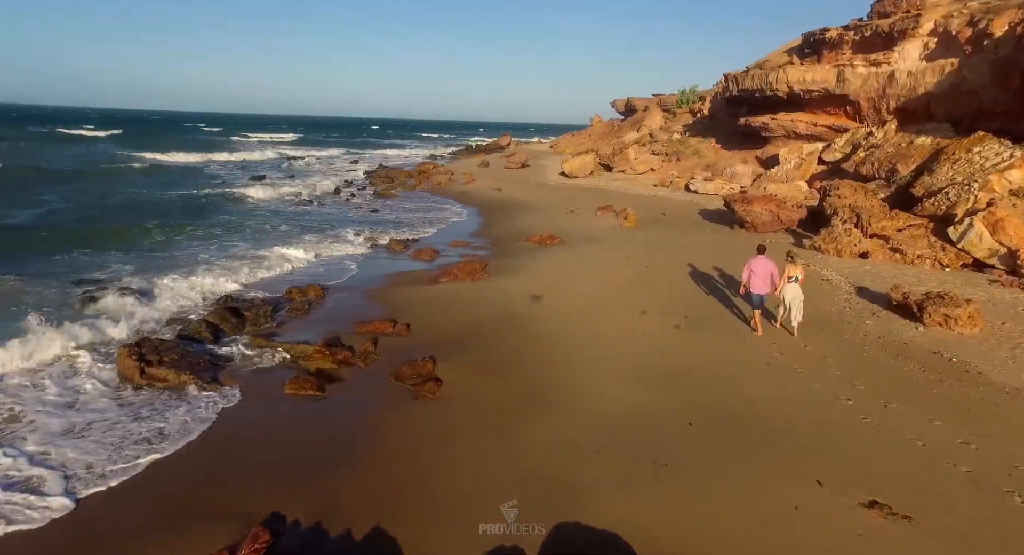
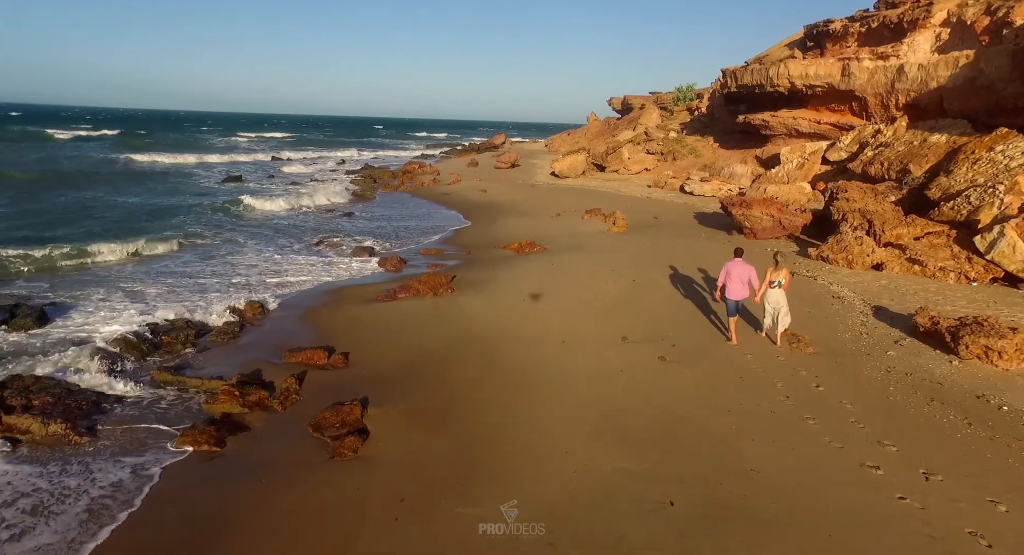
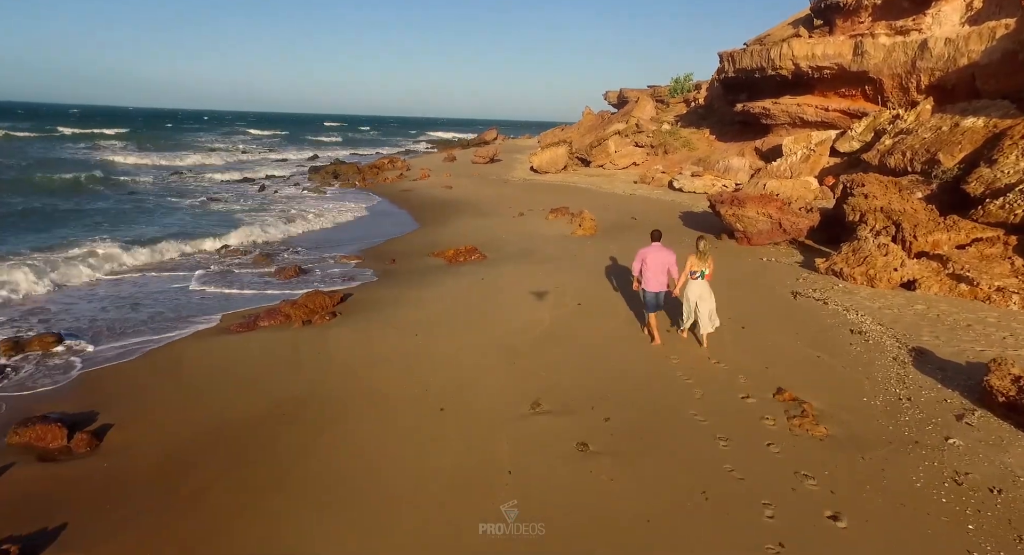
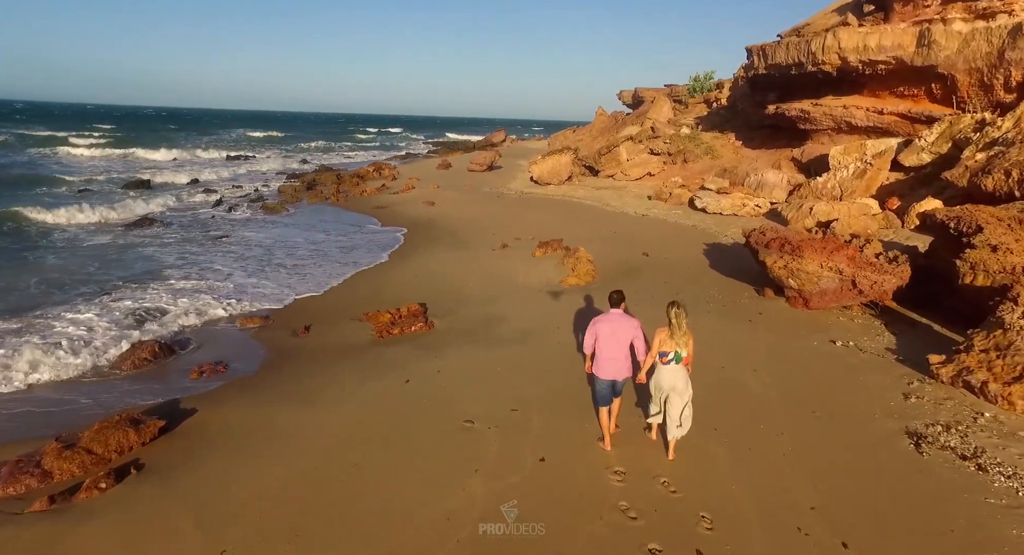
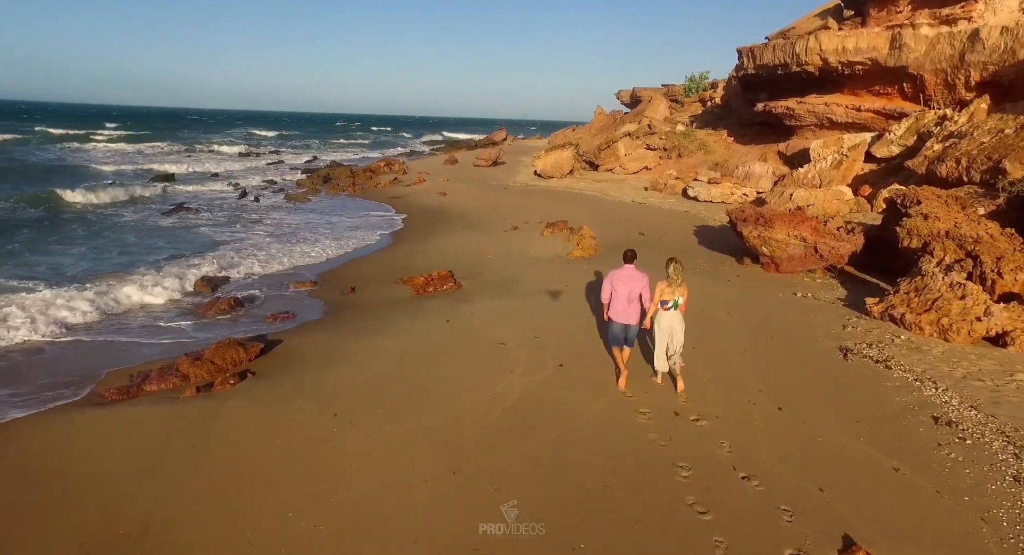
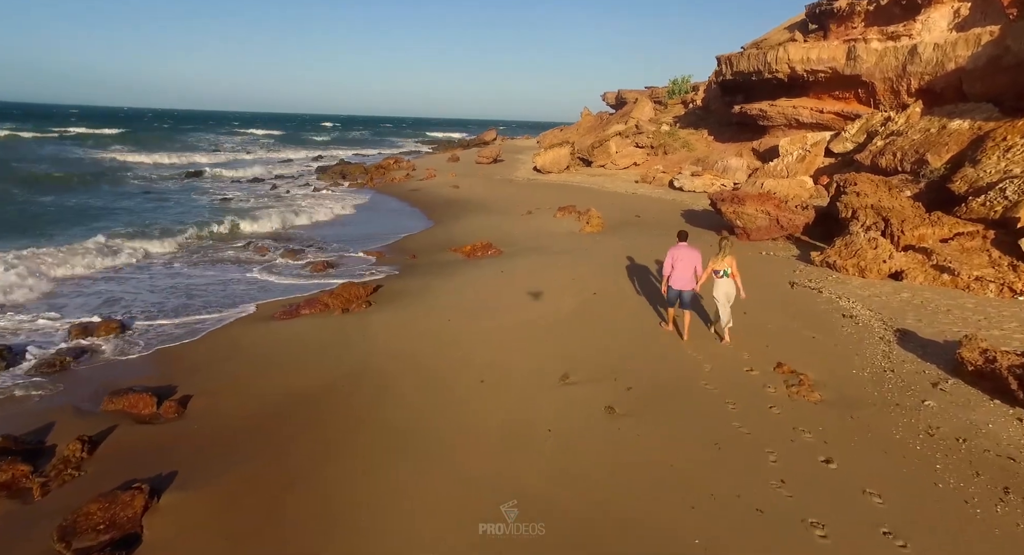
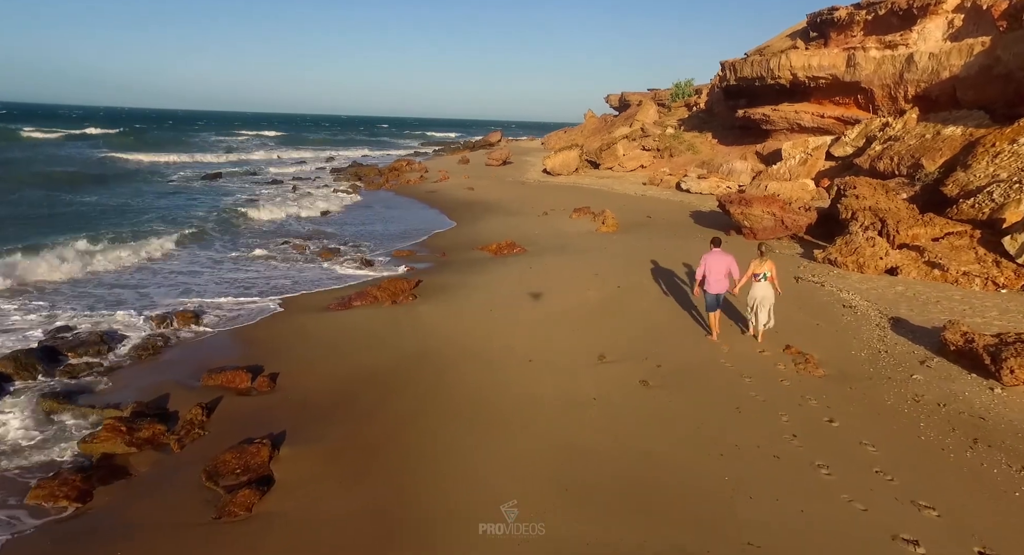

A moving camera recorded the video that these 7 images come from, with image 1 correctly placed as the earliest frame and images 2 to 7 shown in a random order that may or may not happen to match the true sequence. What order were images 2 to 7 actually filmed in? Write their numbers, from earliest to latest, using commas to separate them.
2, 7, 6, 3, 5, 4
